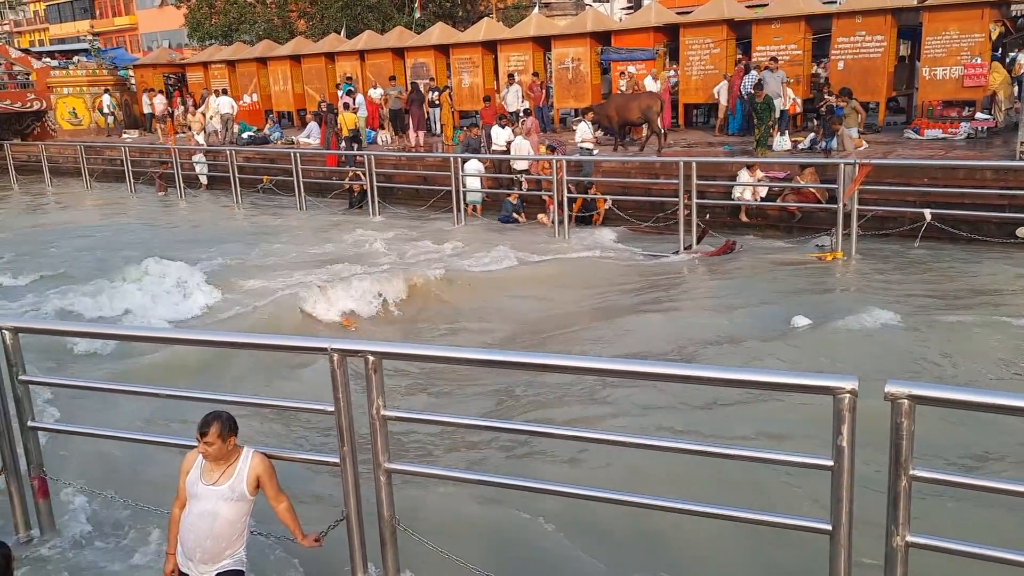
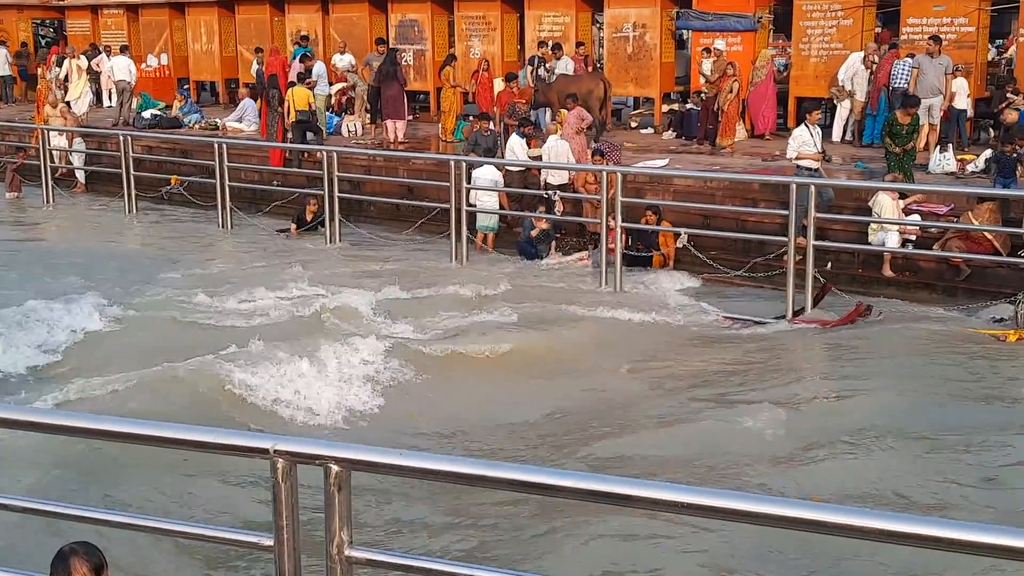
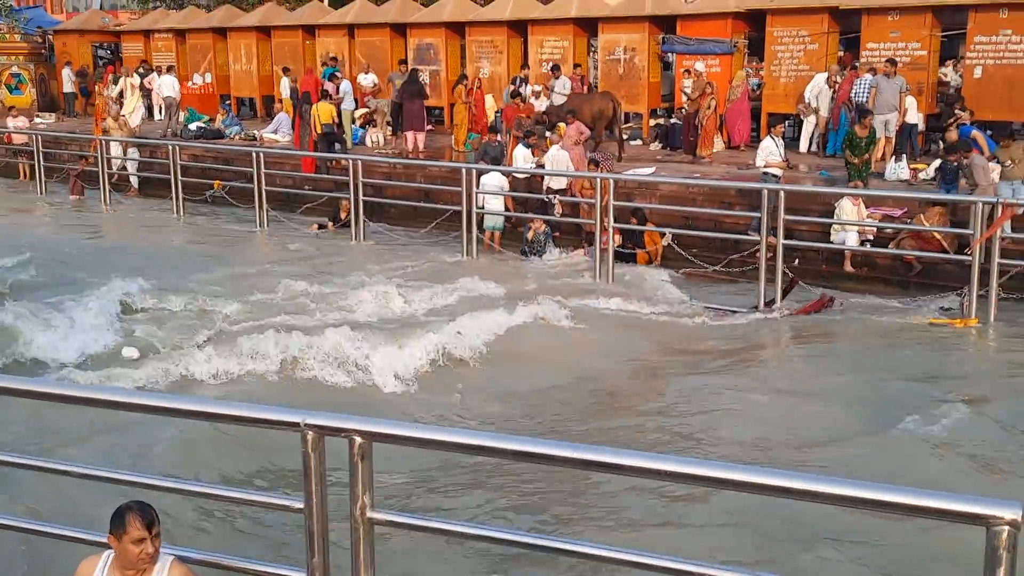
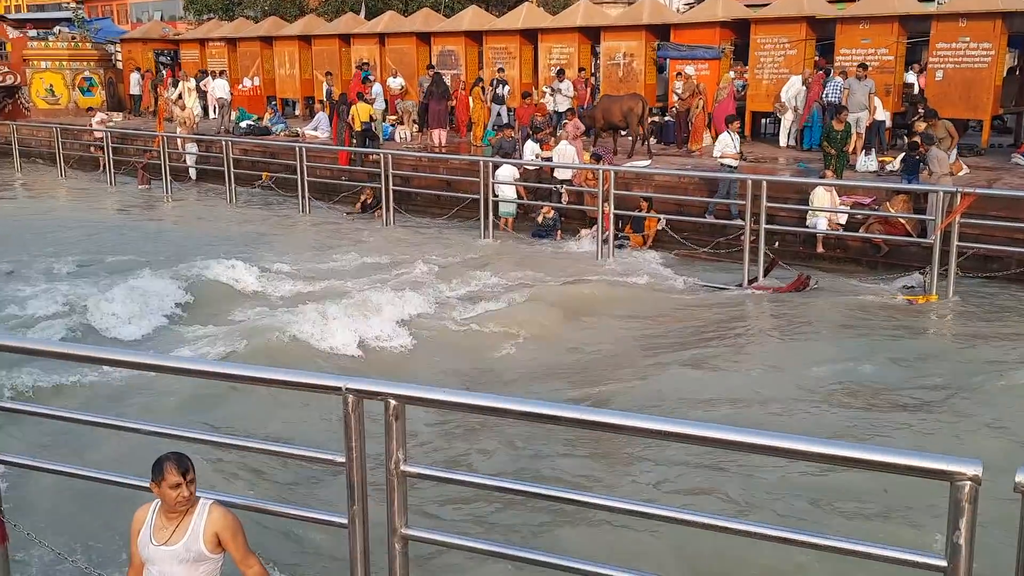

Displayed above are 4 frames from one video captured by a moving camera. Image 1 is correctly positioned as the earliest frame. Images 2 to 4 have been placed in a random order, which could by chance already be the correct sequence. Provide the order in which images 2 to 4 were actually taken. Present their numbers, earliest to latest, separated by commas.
4, 3, 2
